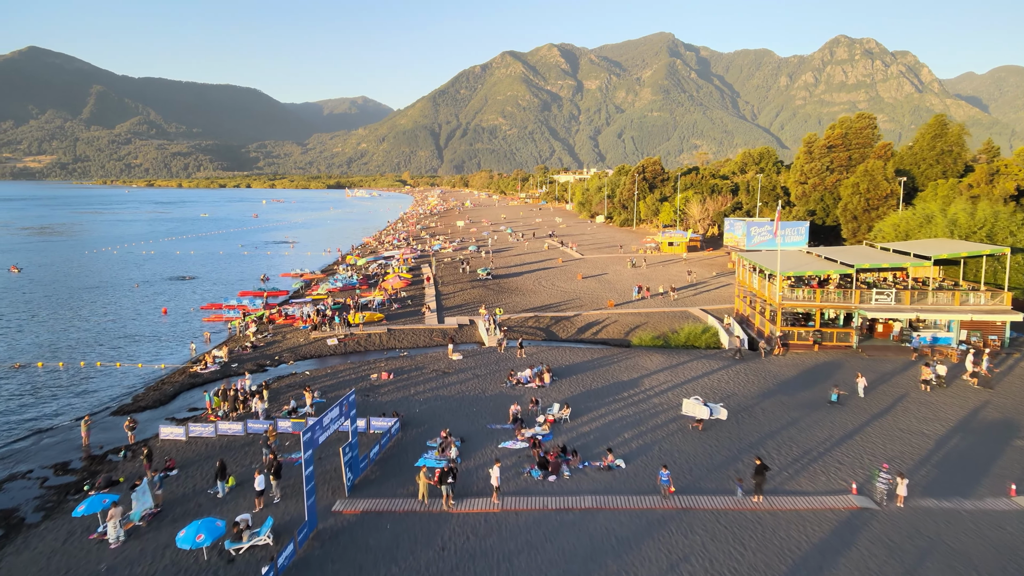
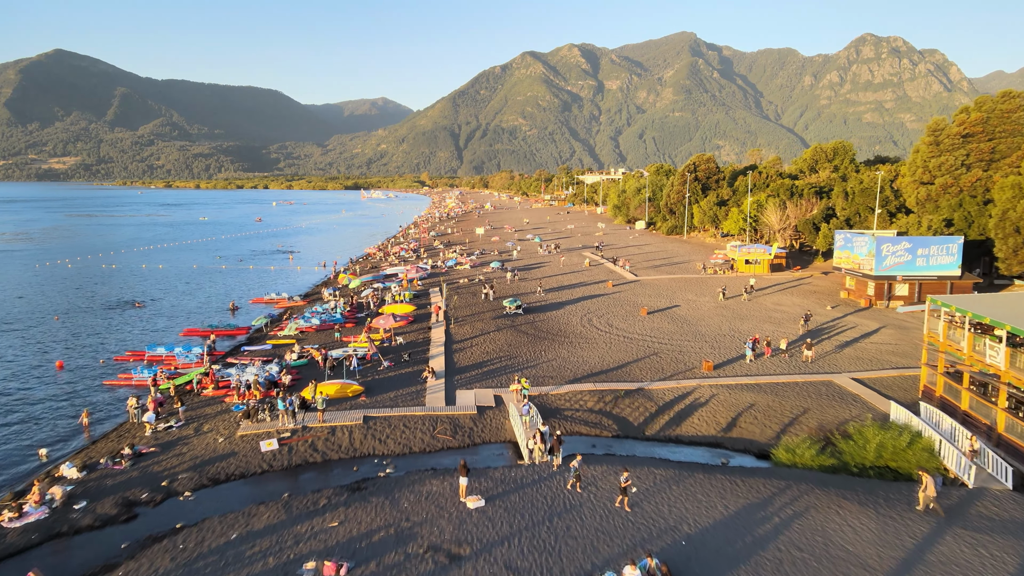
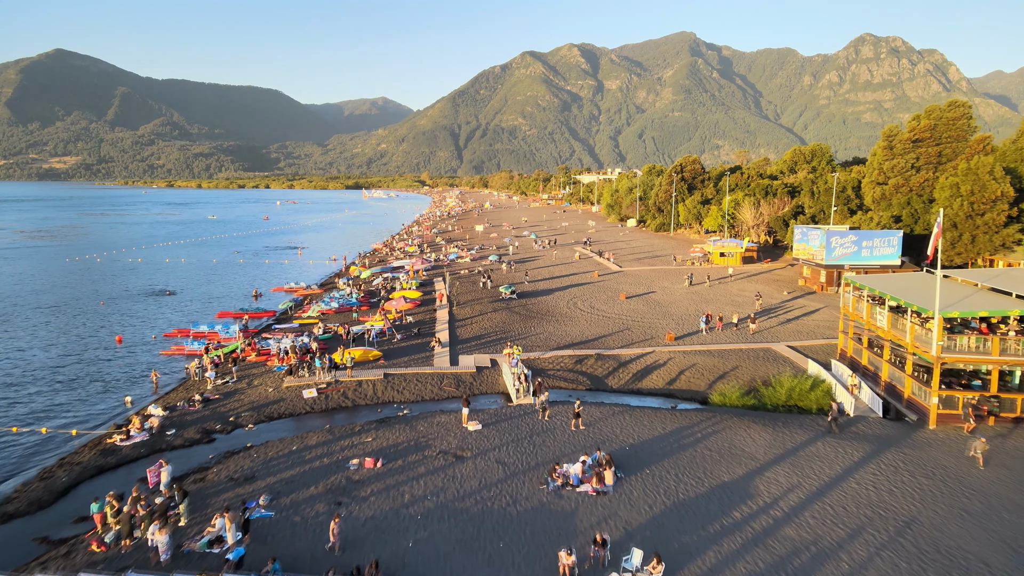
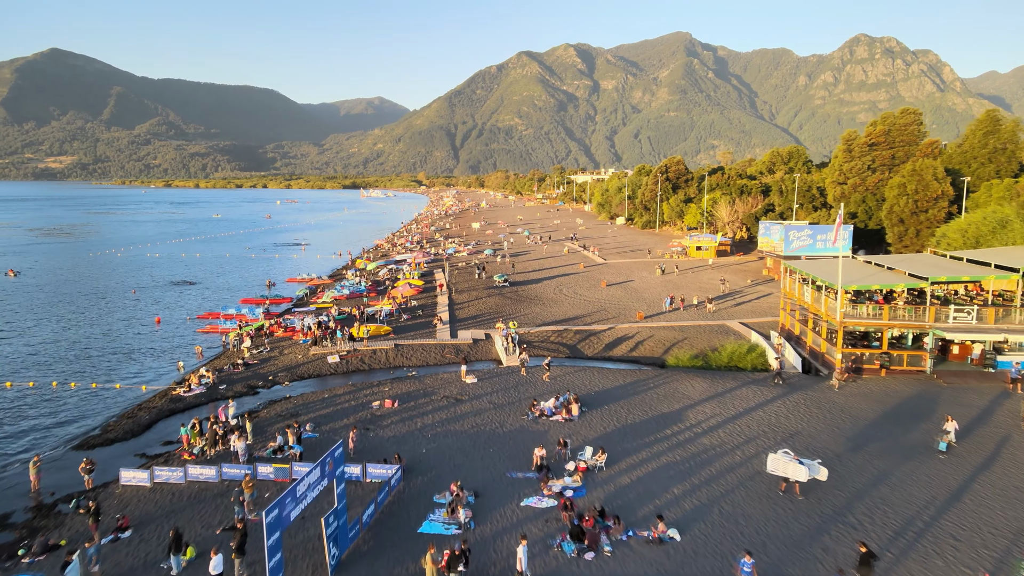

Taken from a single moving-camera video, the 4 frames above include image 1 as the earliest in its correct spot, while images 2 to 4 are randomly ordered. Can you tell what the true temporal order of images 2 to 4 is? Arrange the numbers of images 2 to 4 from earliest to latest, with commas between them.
4, 3, 2
